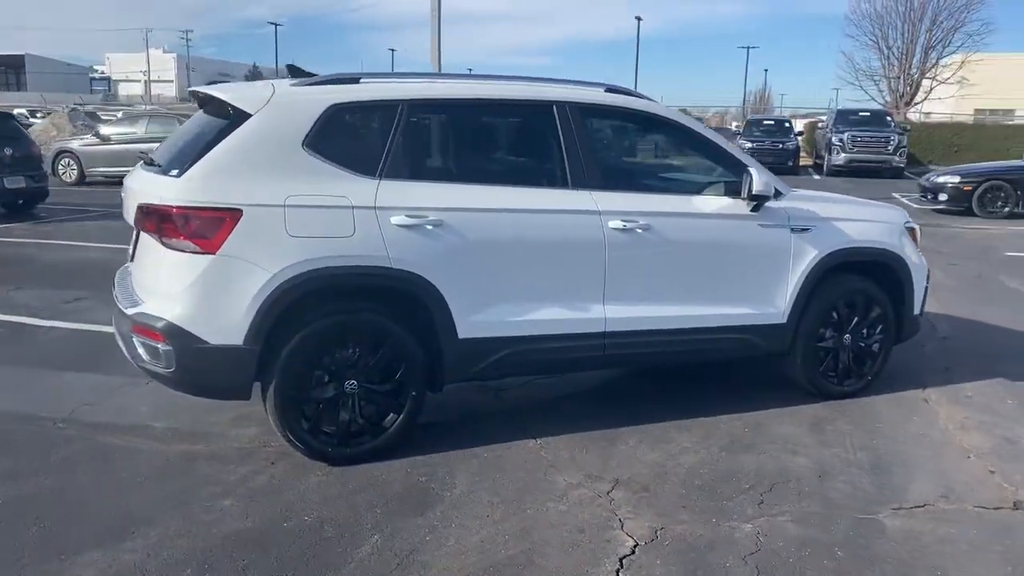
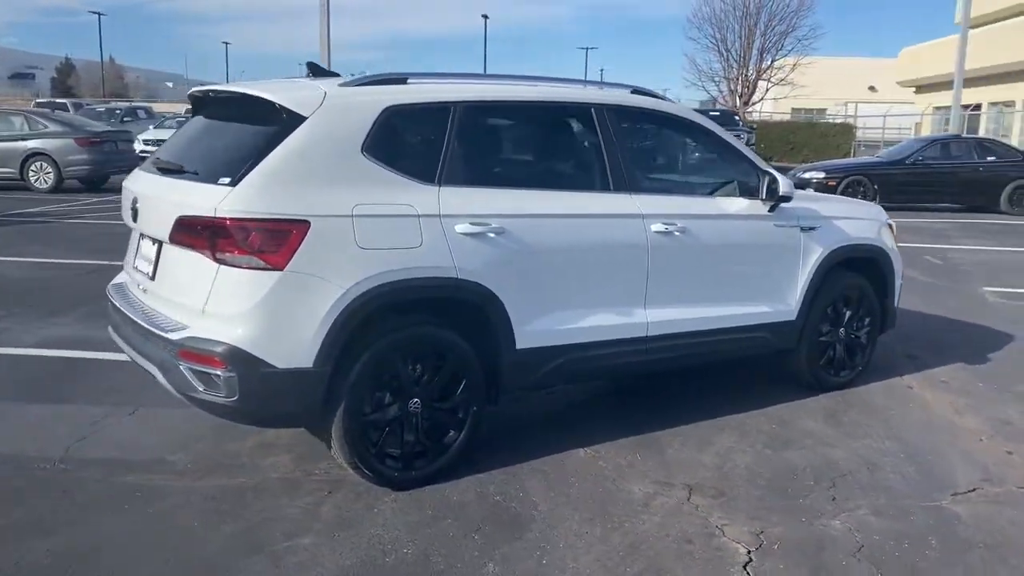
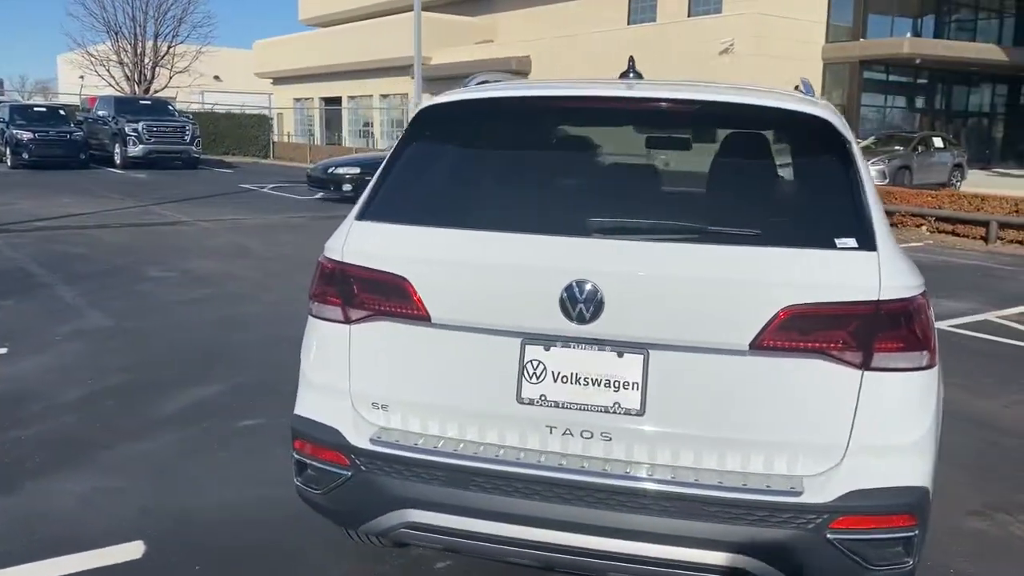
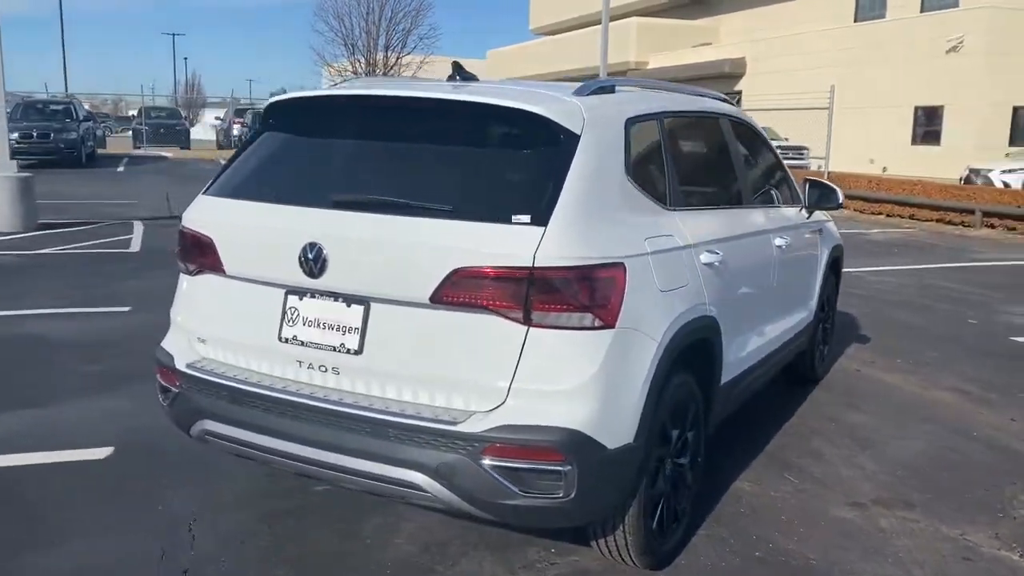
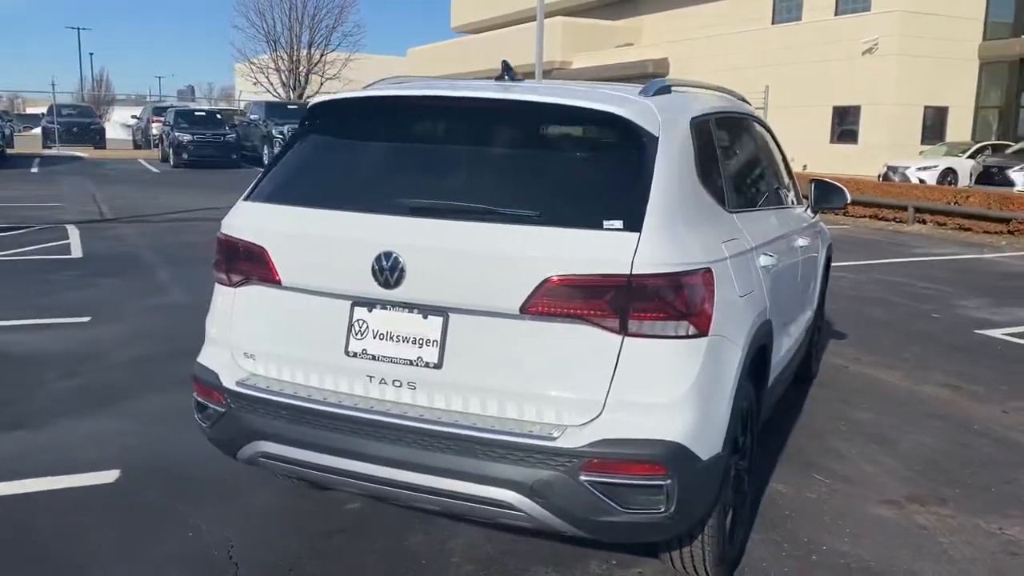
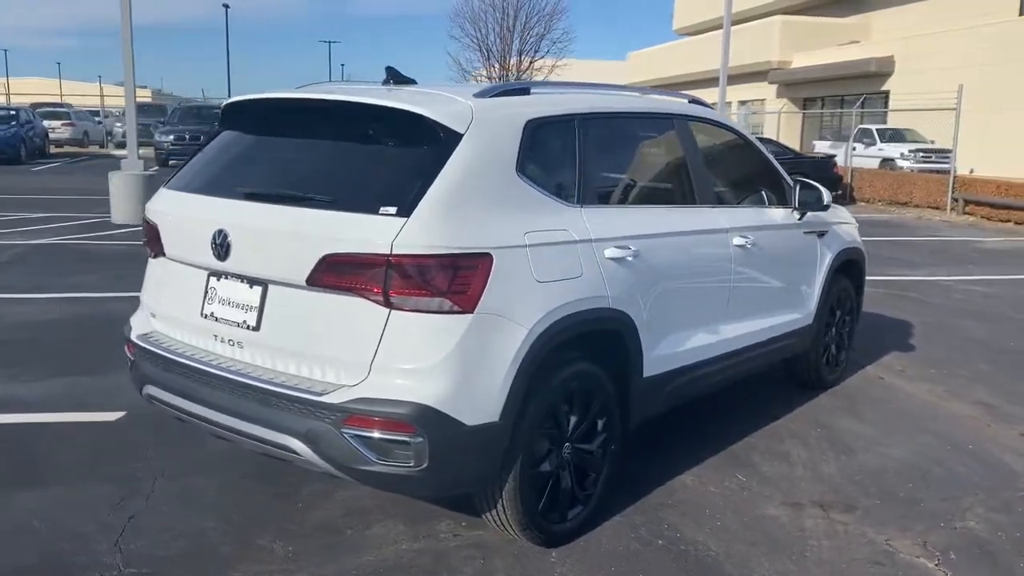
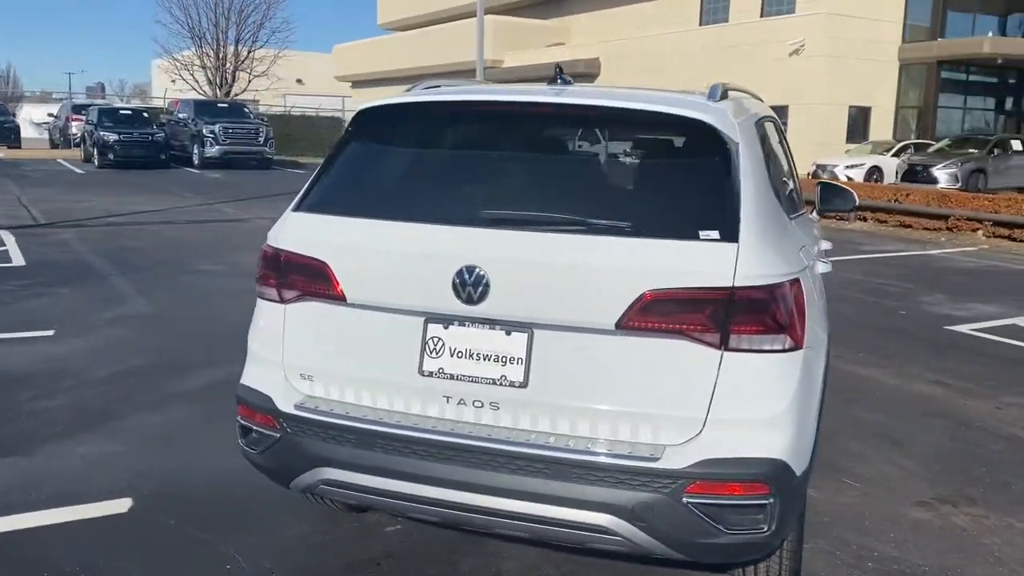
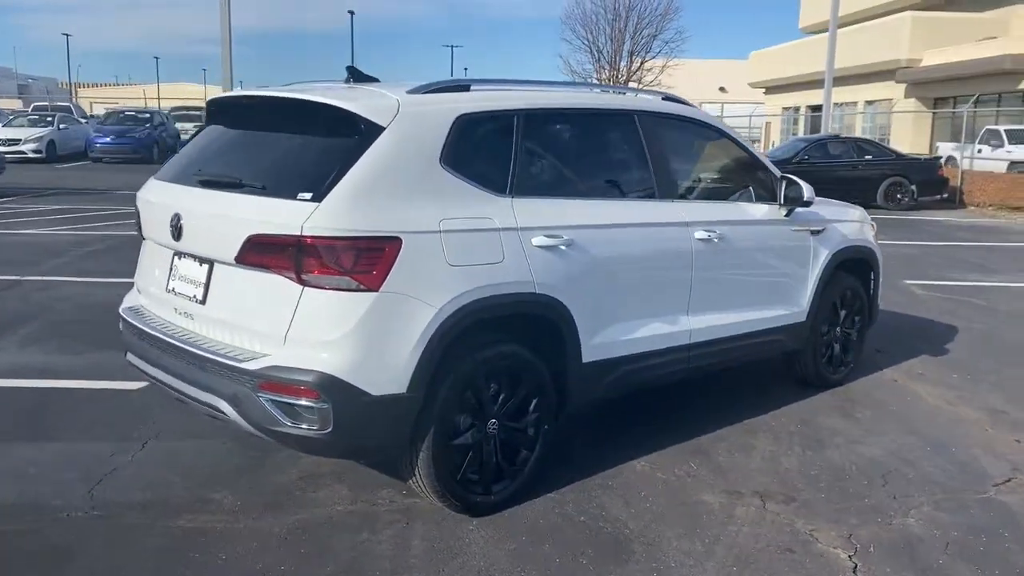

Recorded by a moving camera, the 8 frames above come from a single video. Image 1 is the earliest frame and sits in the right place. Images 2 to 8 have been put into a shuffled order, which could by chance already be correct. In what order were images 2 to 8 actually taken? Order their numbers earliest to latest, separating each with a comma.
2, 8, 6, 4, 5, 7, 3
